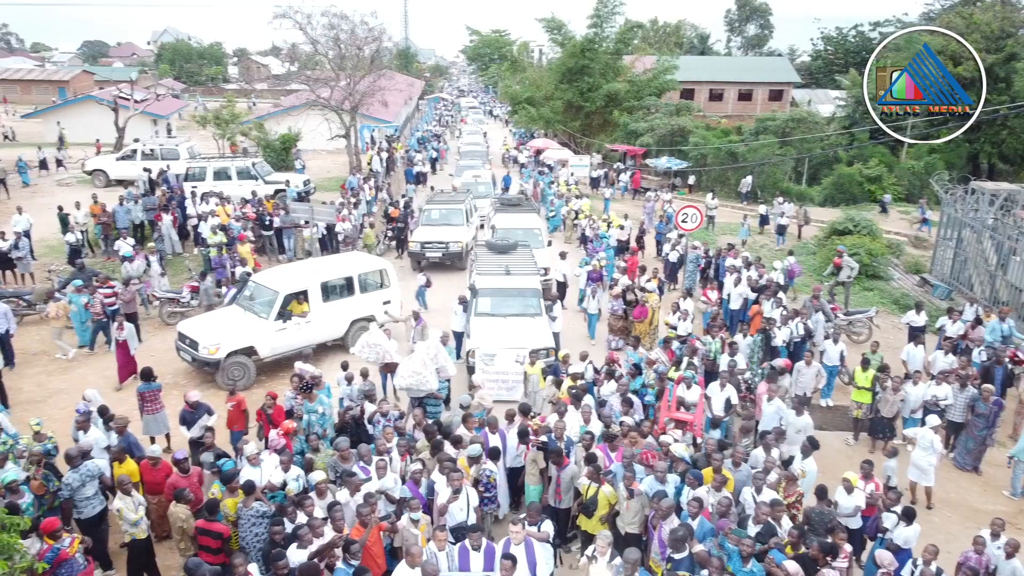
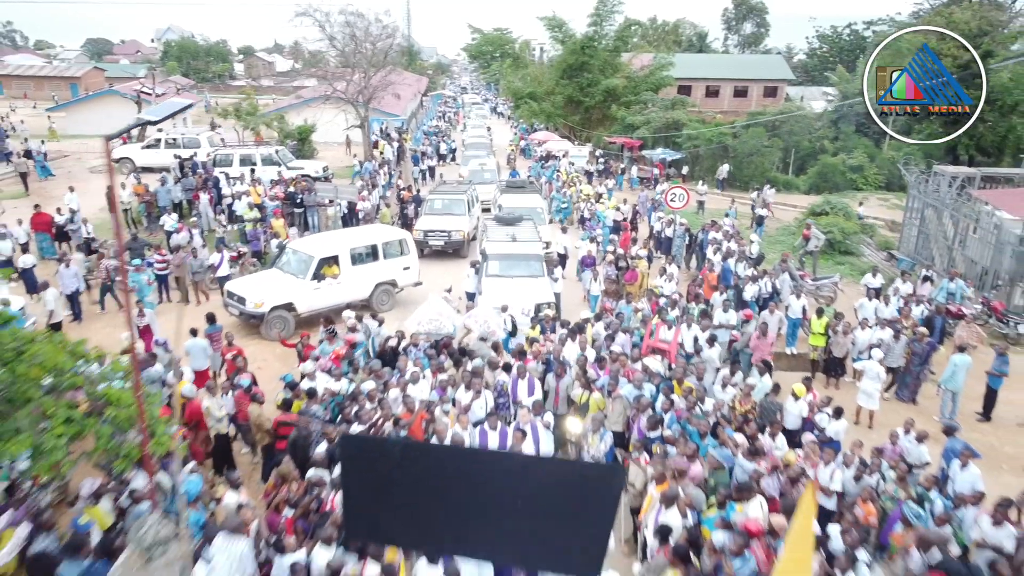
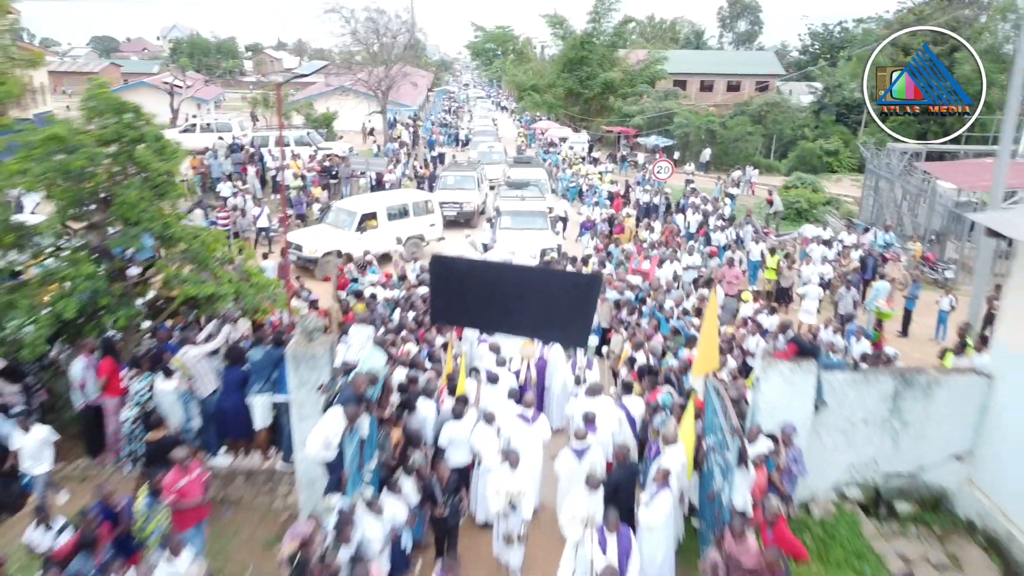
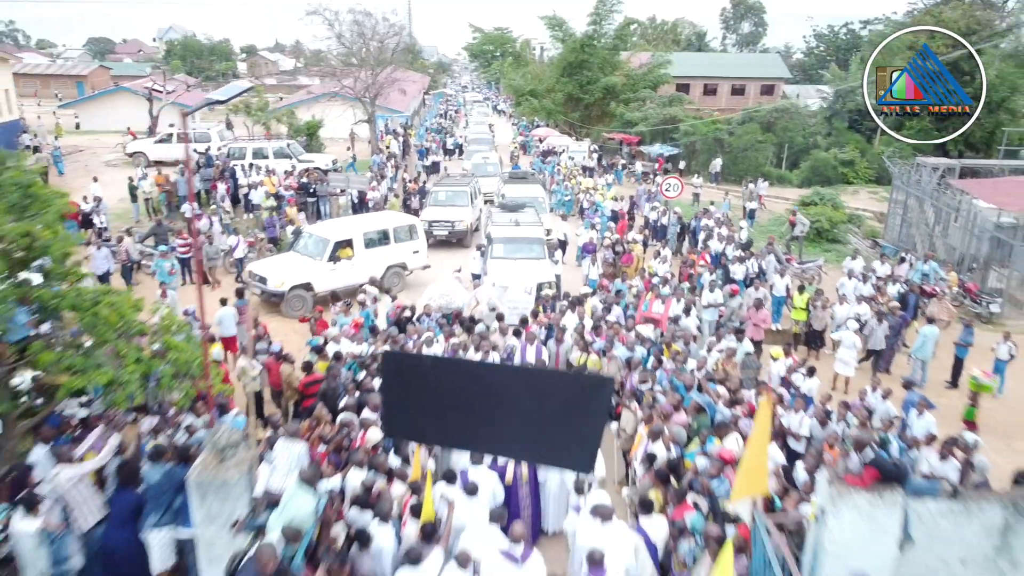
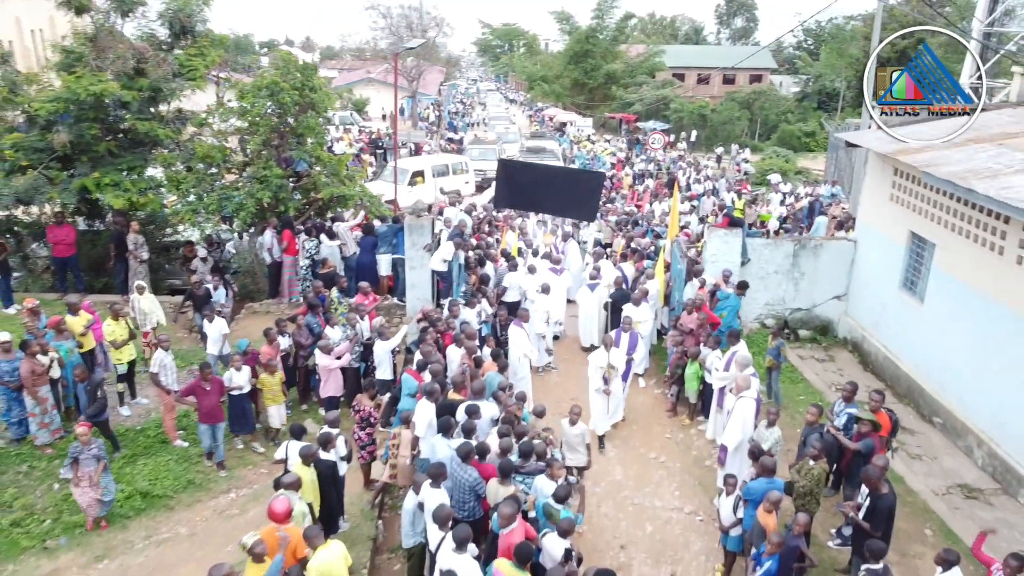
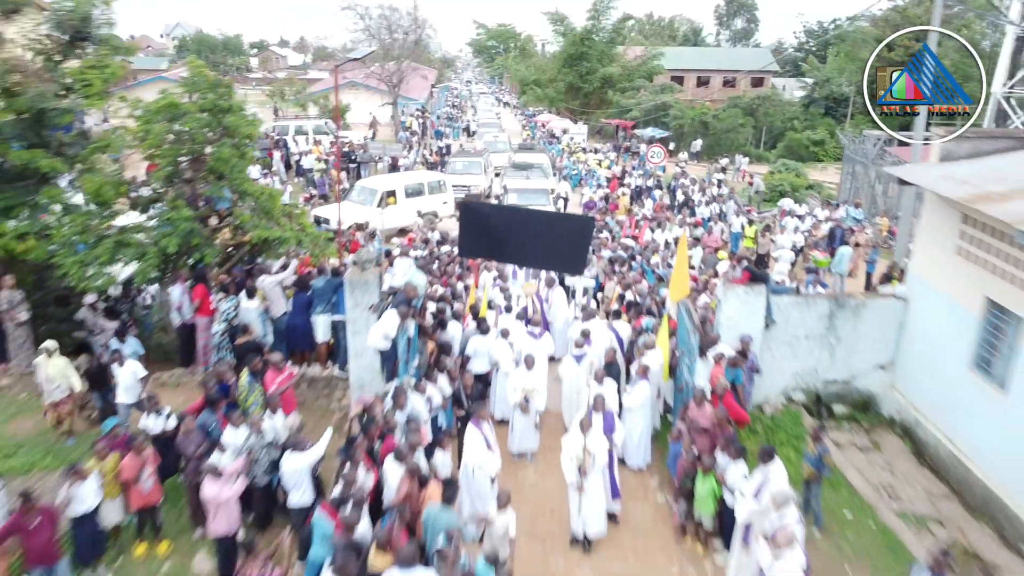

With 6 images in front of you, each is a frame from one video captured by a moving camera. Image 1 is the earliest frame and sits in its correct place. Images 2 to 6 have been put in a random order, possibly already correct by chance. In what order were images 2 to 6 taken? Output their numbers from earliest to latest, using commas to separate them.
2, 4, 3, 6, 5
